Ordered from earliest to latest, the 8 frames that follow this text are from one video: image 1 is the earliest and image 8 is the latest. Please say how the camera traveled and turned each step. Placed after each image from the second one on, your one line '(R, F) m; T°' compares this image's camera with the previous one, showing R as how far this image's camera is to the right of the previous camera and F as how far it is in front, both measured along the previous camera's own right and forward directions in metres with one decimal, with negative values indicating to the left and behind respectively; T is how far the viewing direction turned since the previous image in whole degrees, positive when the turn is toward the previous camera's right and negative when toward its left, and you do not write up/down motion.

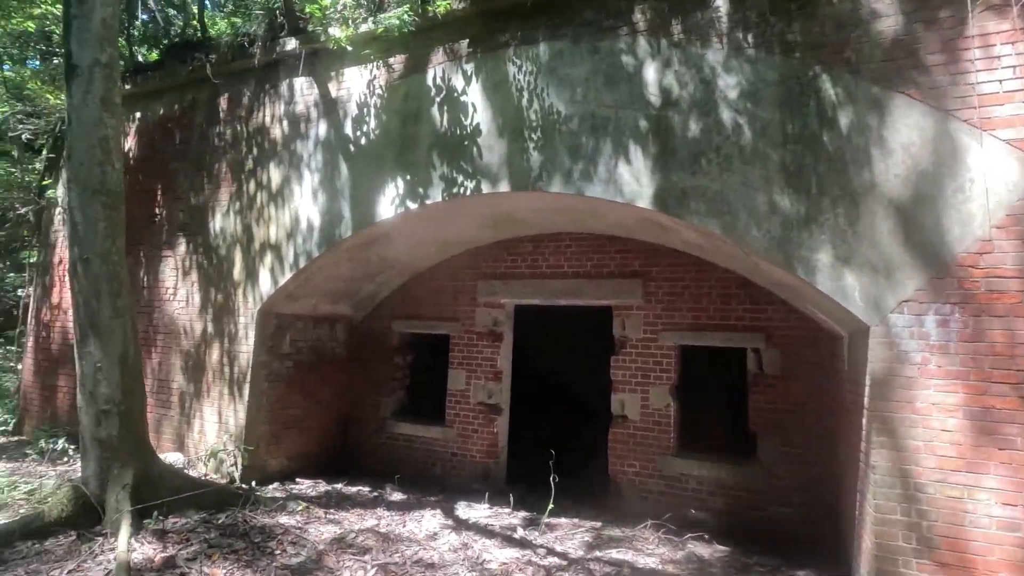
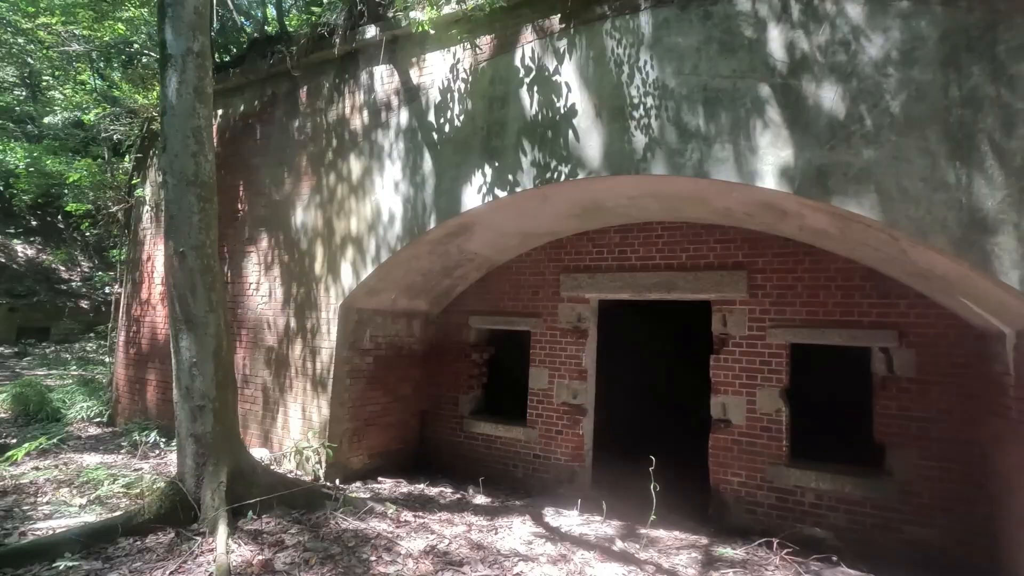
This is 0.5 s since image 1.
(-0.4, +0.3) m; -5°
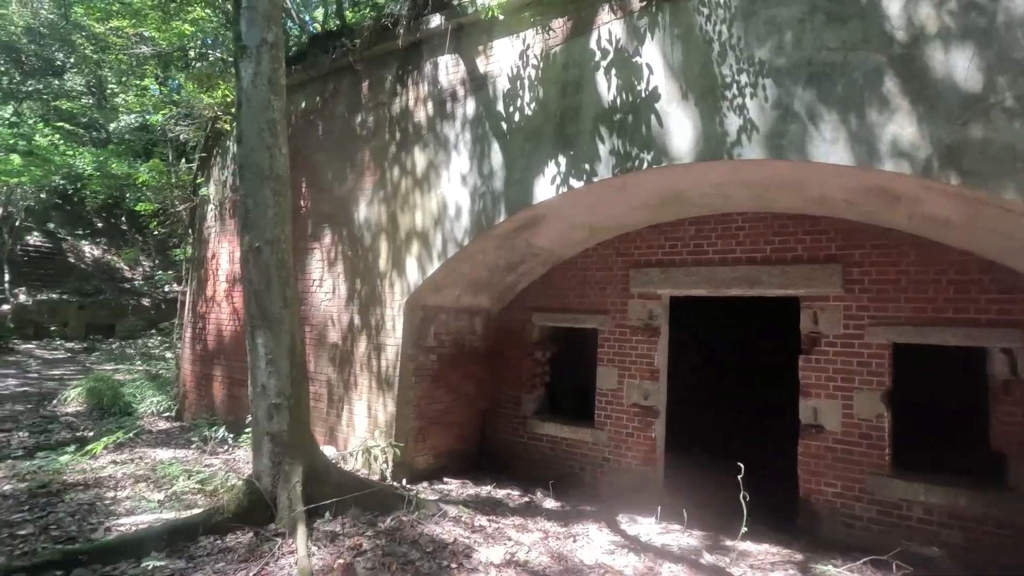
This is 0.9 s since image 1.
(-0.3, +0.2) m; -4°
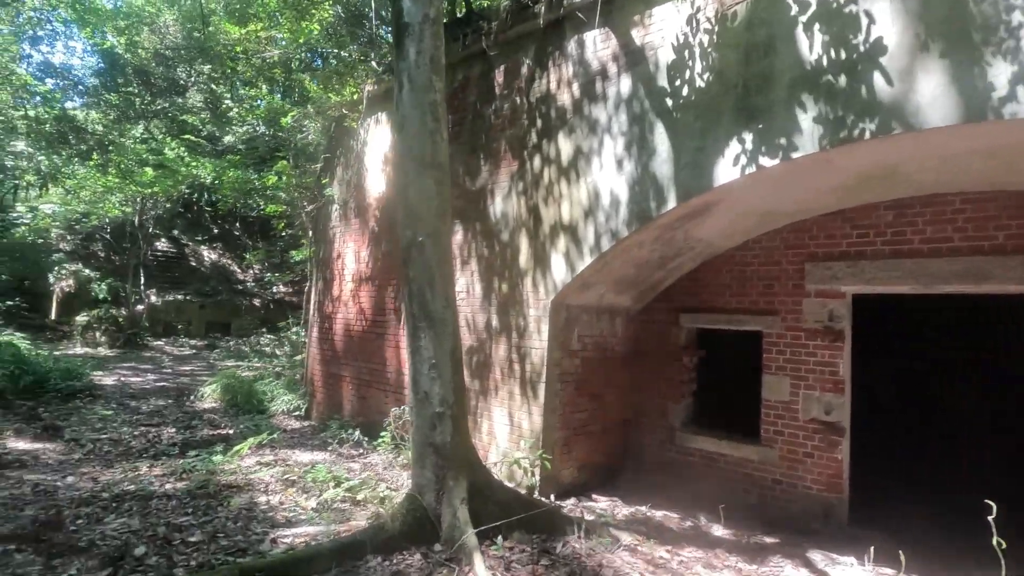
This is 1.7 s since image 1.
(-0.8, +0.5) m; -8°
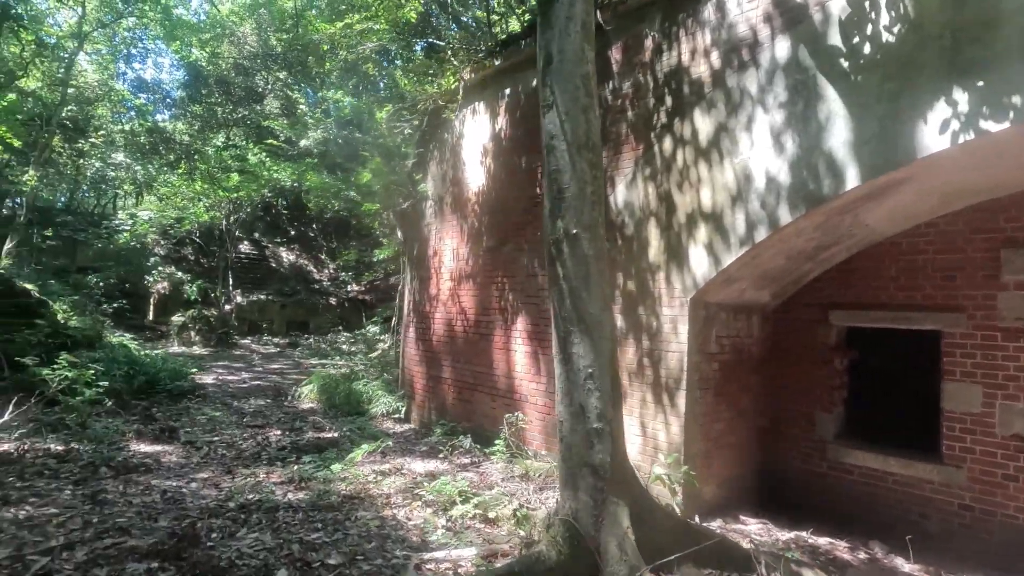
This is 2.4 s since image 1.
(-0.7, +0.4) m; -6°
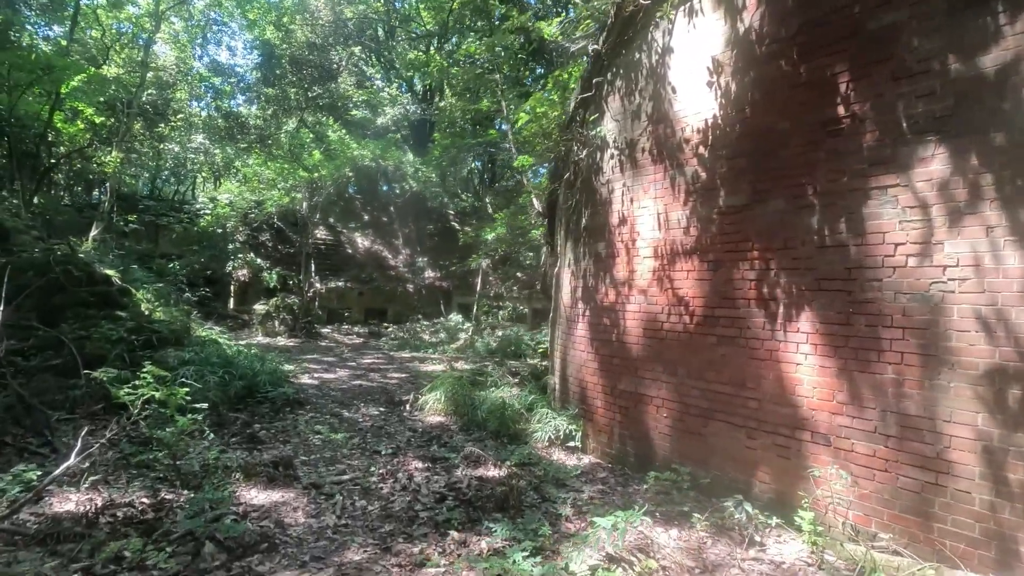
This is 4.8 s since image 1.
(-1.7, +2.1) m; -6°
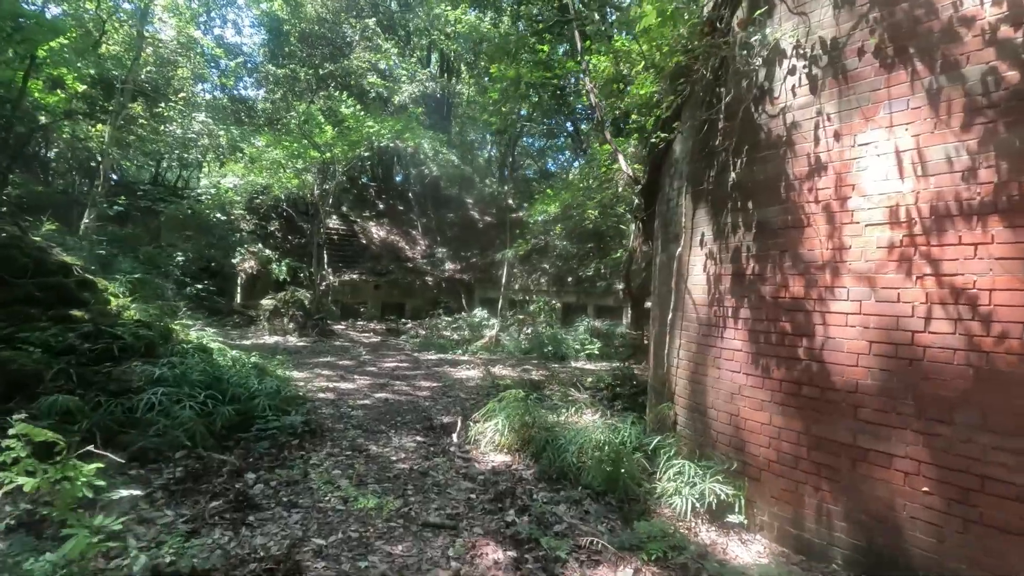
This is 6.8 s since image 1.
(-0.8, +2.0) m; -1°
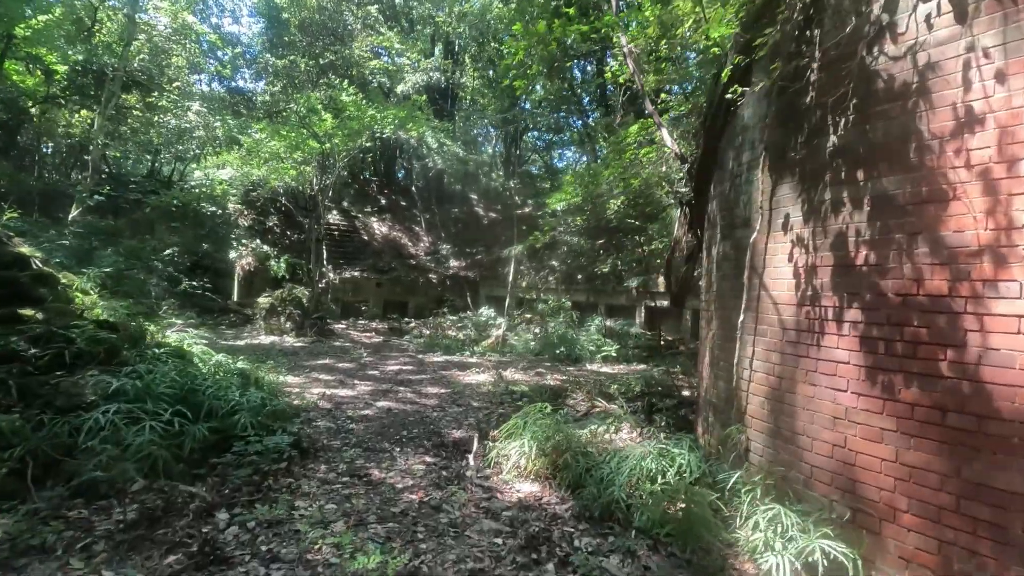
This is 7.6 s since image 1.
(-0.2, +0.9) m; 0°
